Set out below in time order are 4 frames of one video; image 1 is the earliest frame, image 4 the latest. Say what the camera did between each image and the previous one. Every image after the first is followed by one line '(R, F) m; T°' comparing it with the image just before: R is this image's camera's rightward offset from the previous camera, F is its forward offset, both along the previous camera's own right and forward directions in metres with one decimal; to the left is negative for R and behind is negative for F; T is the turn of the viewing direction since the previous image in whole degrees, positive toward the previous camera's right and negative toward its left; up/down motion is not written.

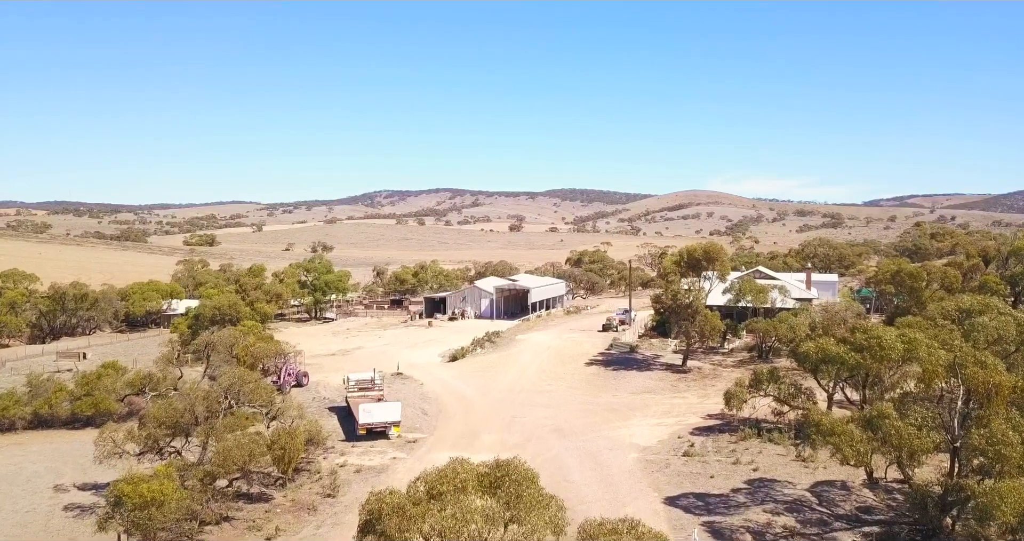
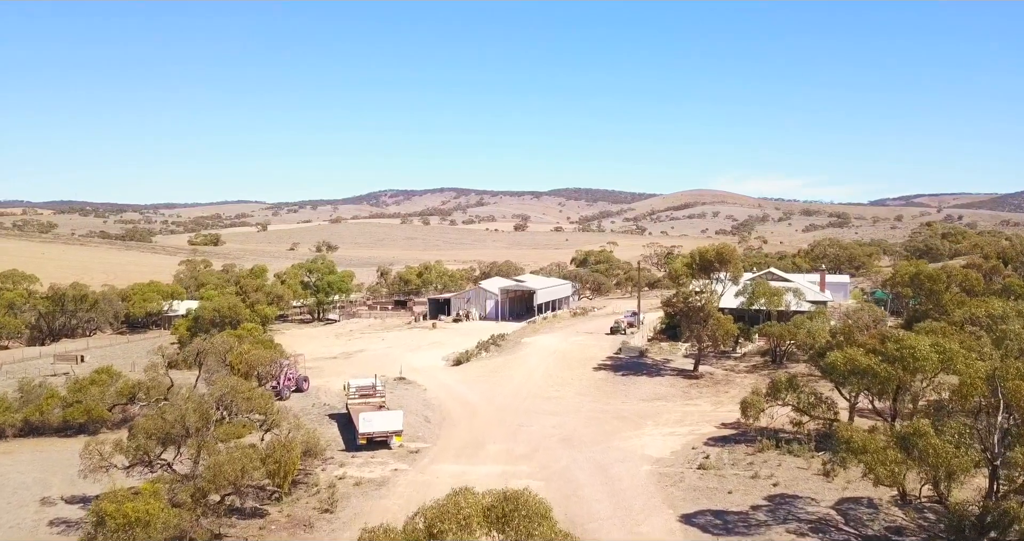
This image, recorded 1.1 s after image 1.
(-0.1, +0.9) m; 0°
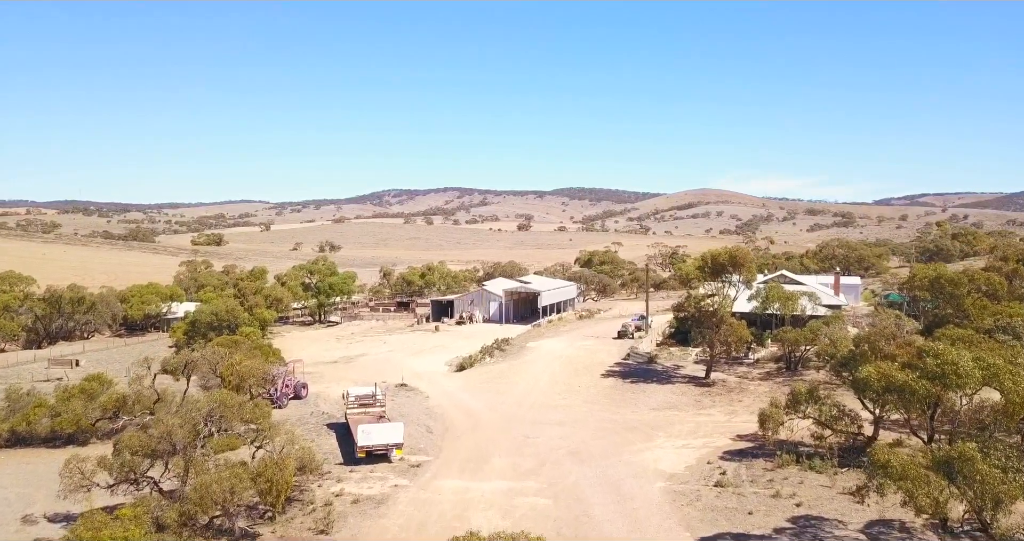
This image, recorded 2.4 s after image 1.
(-0.1, +1.0) m; 0°
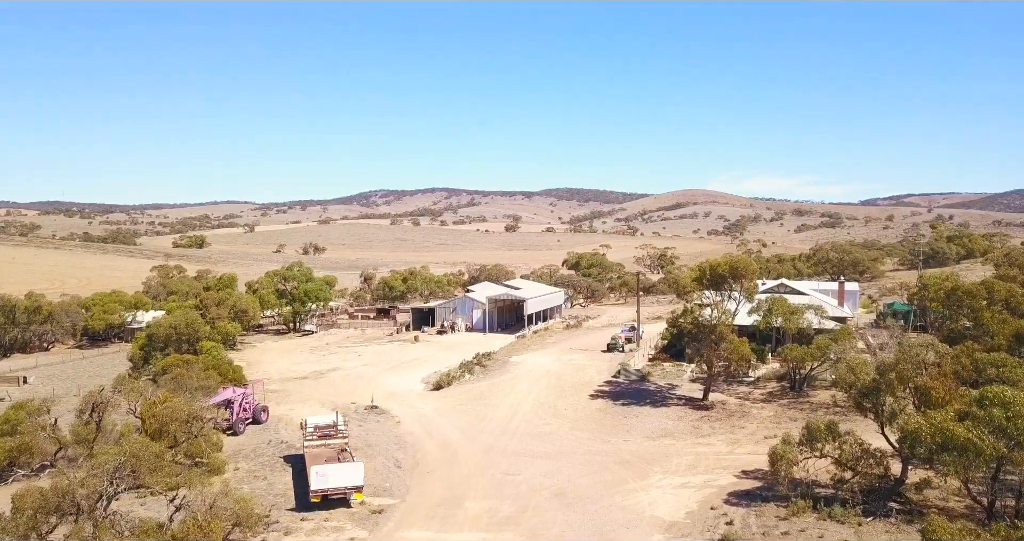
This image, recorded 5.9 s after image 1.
(+0.4, +2.5) m; +1°
